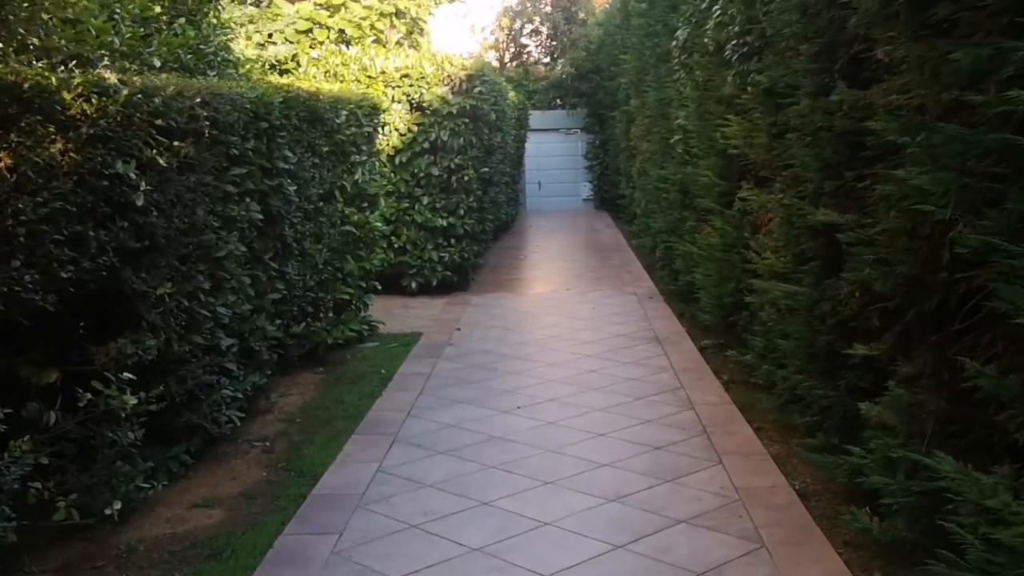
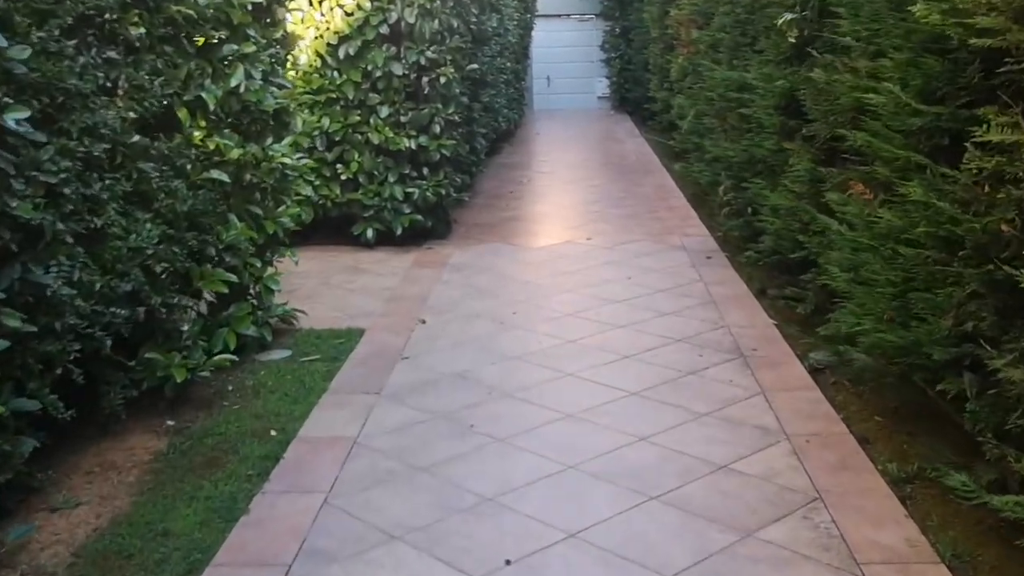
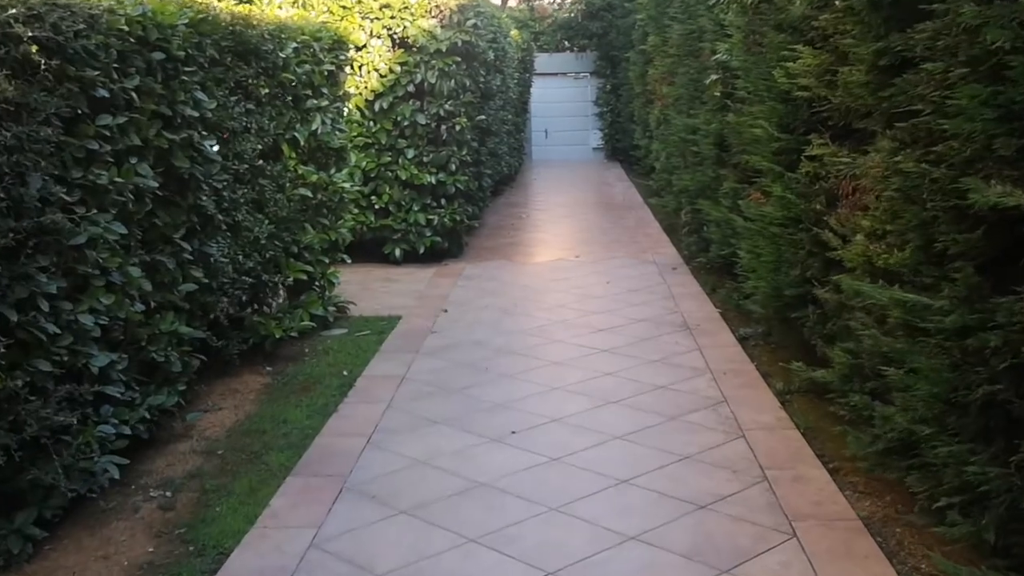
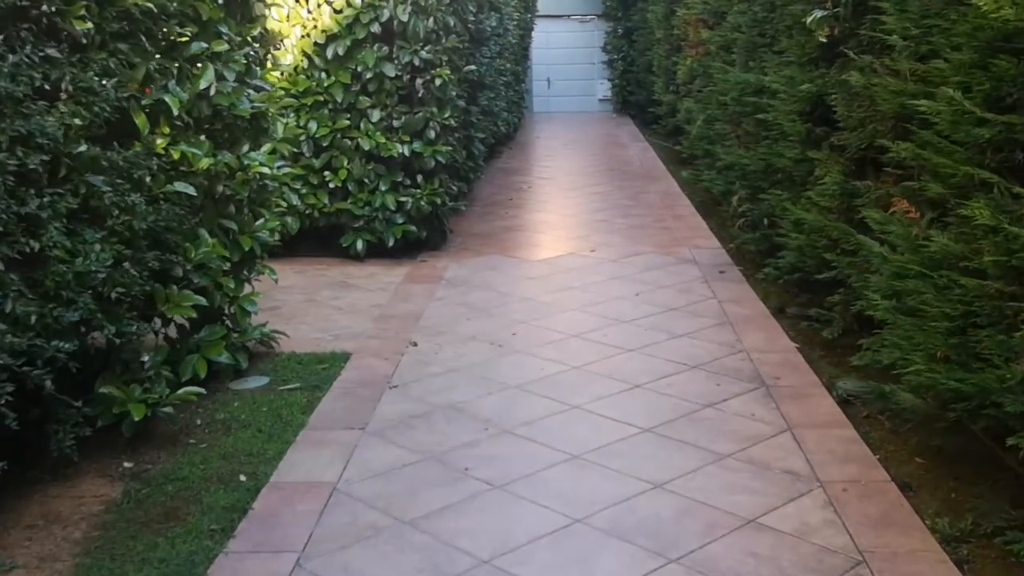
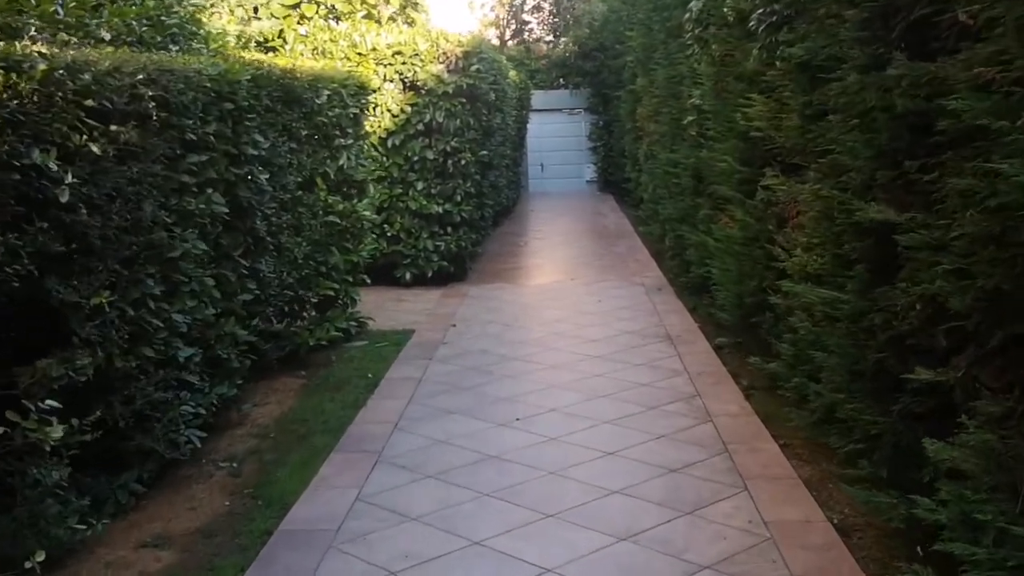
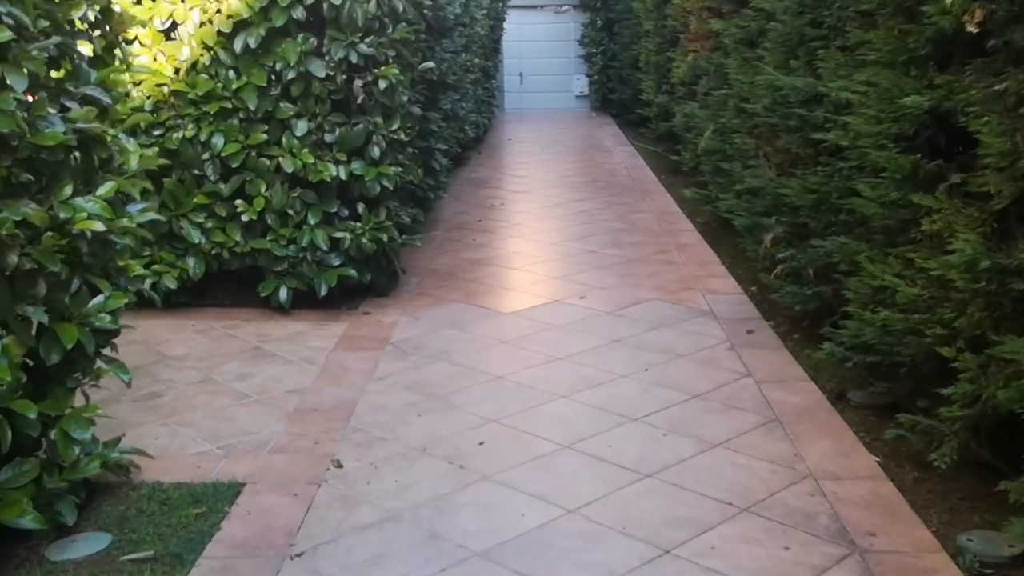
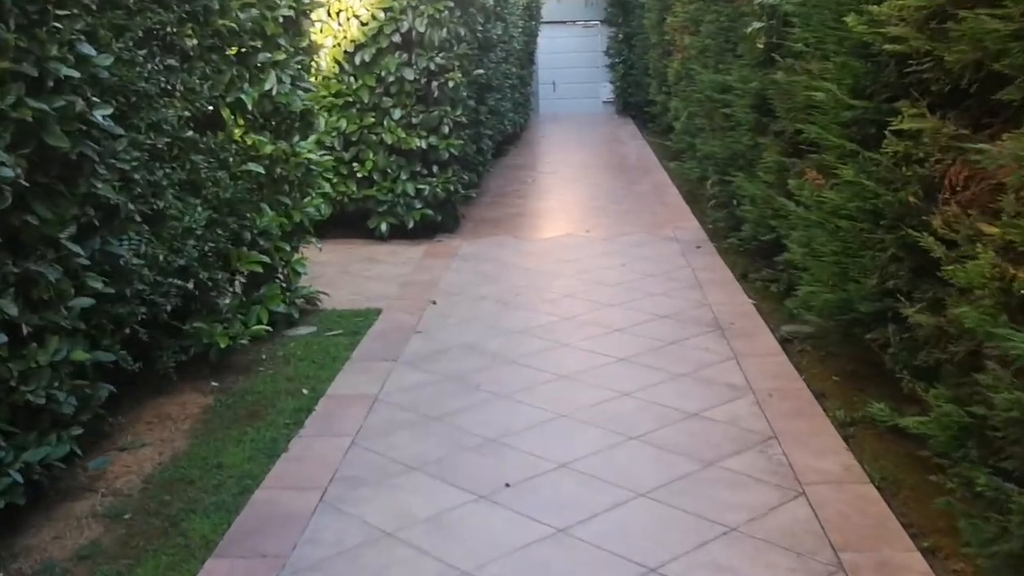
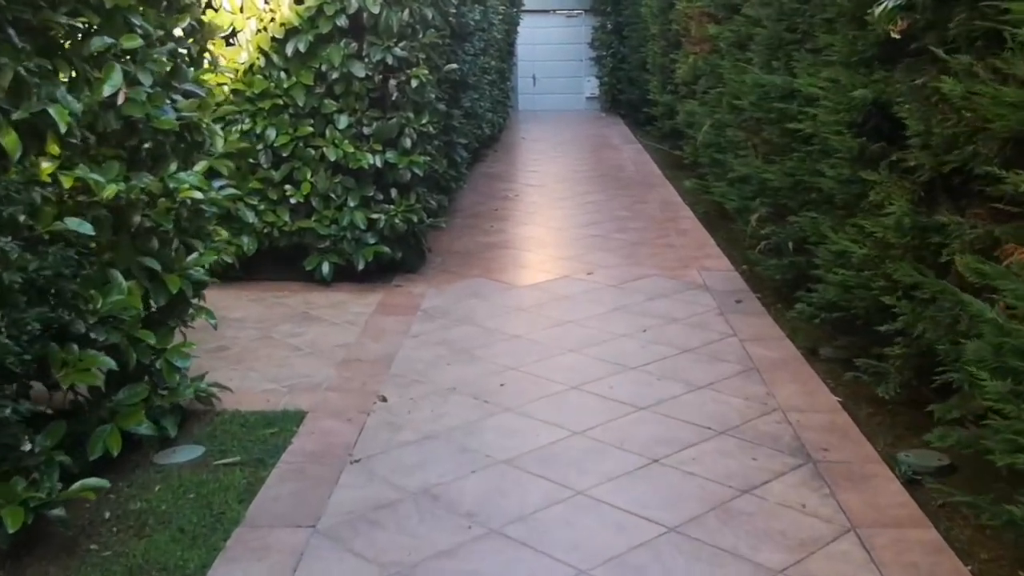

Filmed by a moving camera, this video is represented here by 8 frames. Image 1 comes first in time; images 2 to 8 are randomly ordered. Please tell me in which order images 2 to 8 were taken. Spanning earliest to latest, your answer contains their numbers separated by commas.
5, 3, 7, 2, 4, 8, 6
